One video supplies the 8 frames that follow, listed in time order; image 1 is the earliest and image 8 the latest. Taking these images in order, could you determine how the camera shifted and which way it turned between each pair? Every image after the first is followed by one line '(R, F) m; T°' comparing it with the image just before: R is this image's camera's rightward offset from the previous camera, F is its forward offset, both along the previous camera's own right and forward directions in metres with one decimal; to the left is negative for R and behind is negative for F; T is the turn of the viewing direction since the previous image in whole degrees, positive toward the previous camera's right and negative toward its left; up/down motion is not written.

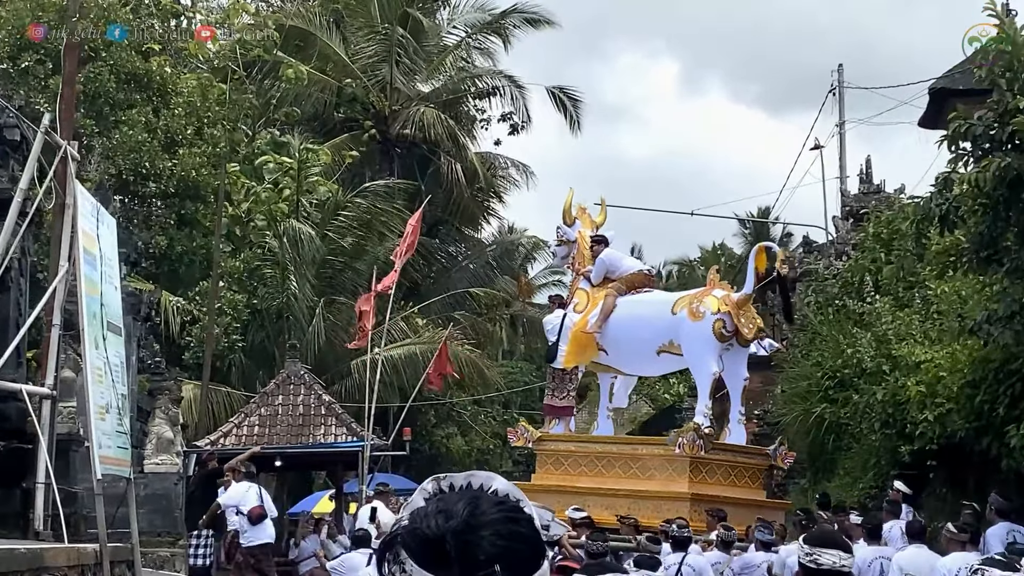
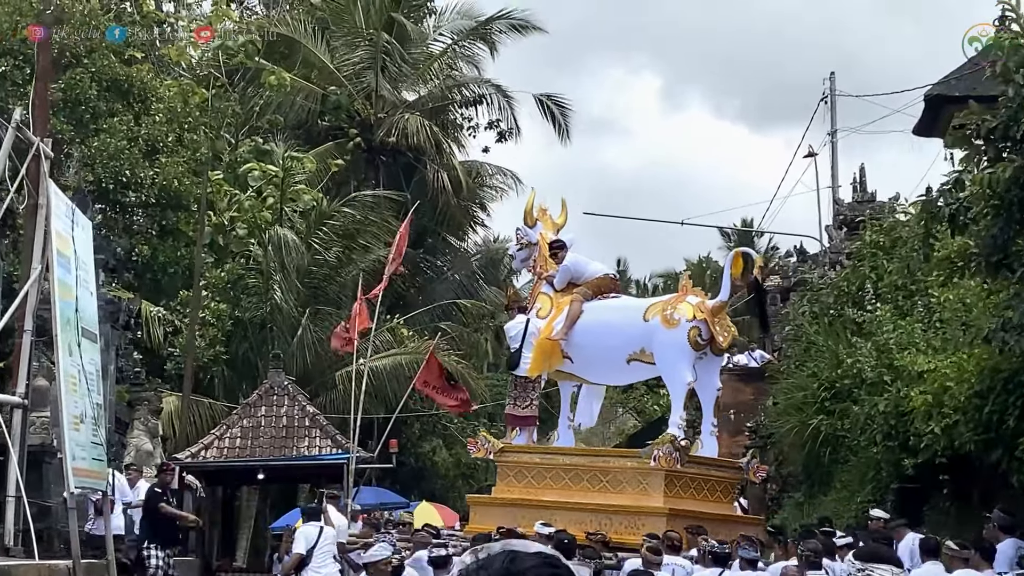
(0.0, +0.3) m; +1°
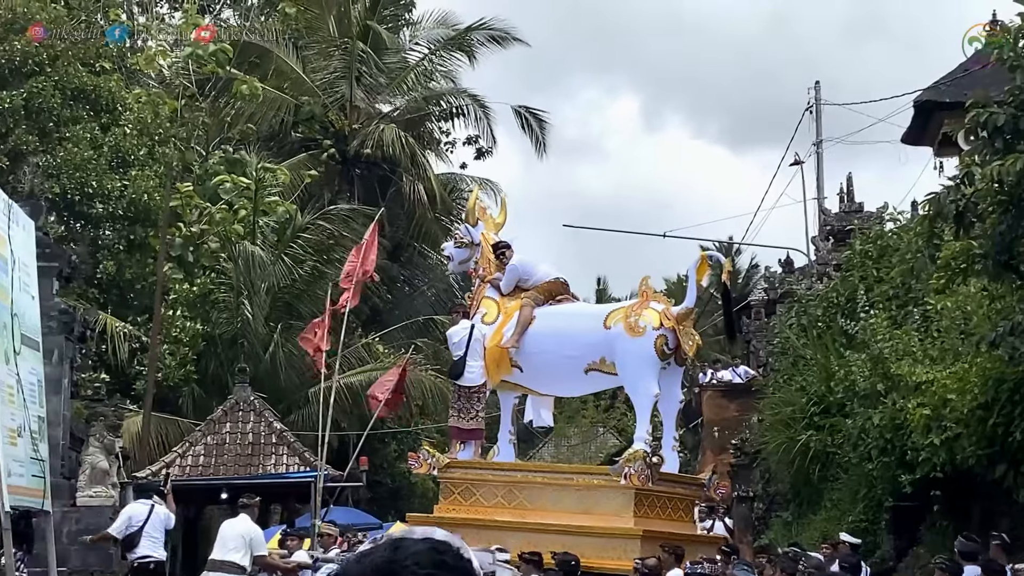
(0.0, +0.5) m; +1°
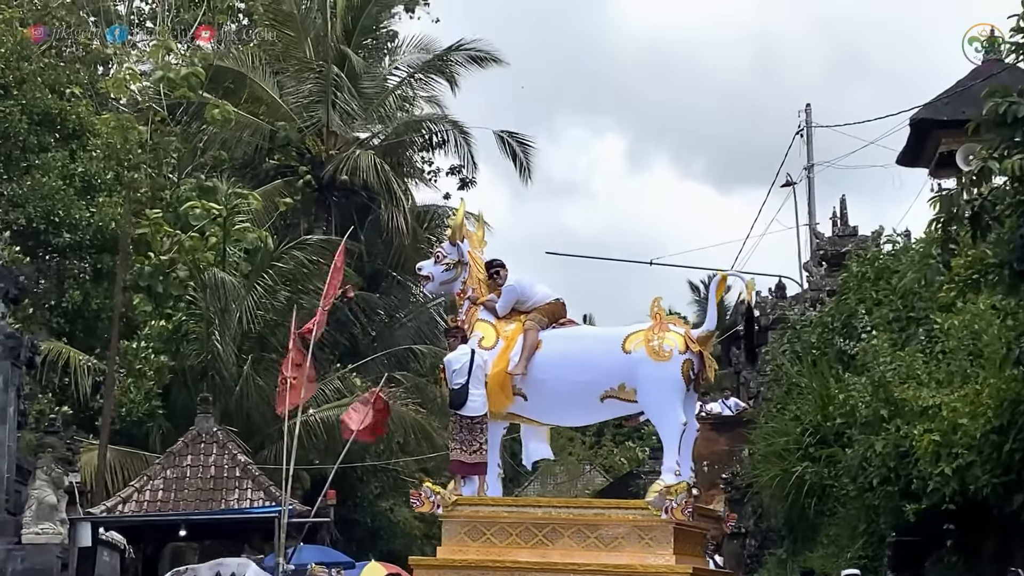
(+0.1, +0.6) m; 0°
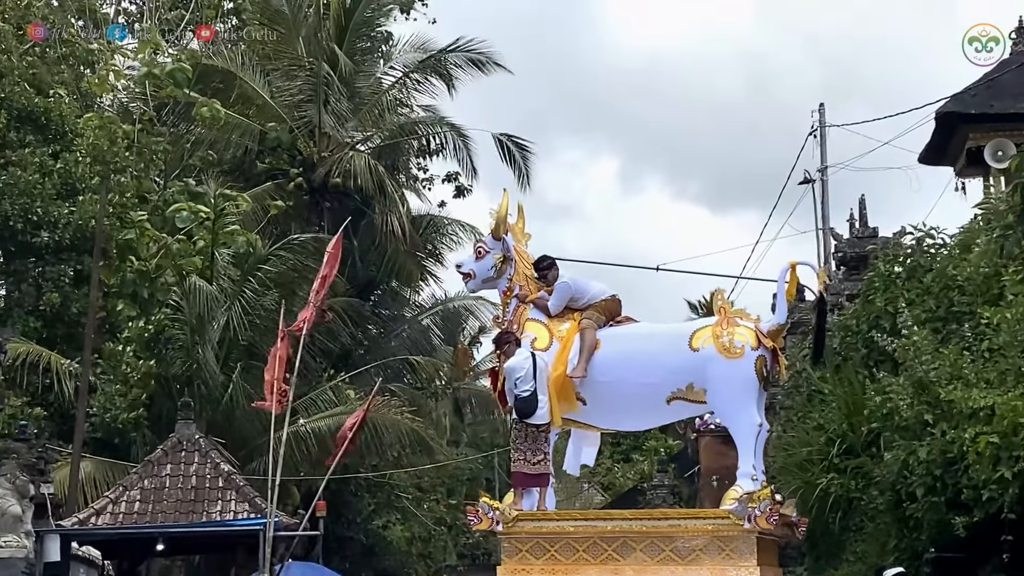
(-0.1, +0.7) m; 0°
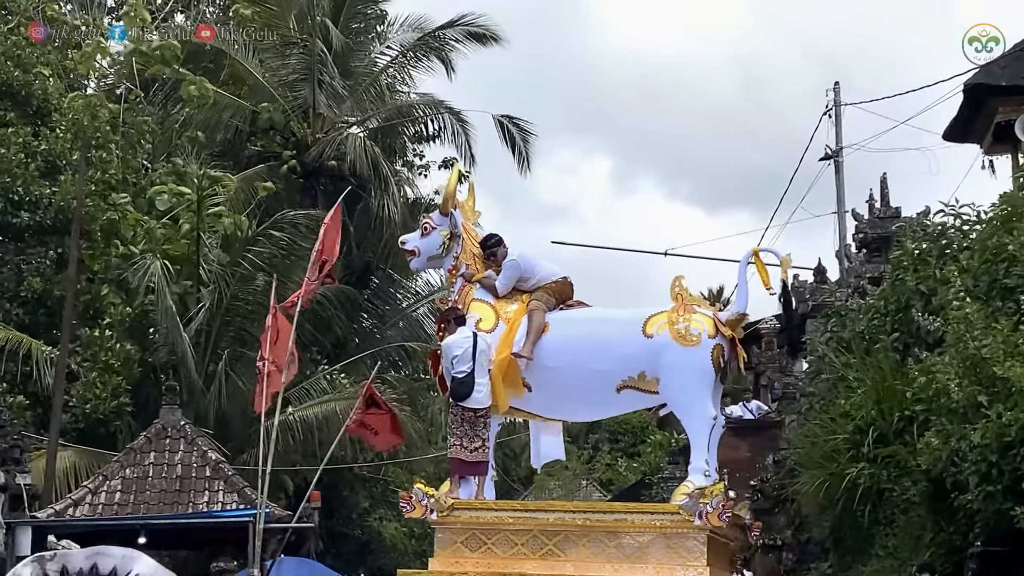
(-0.1, +0.7) m; 0°
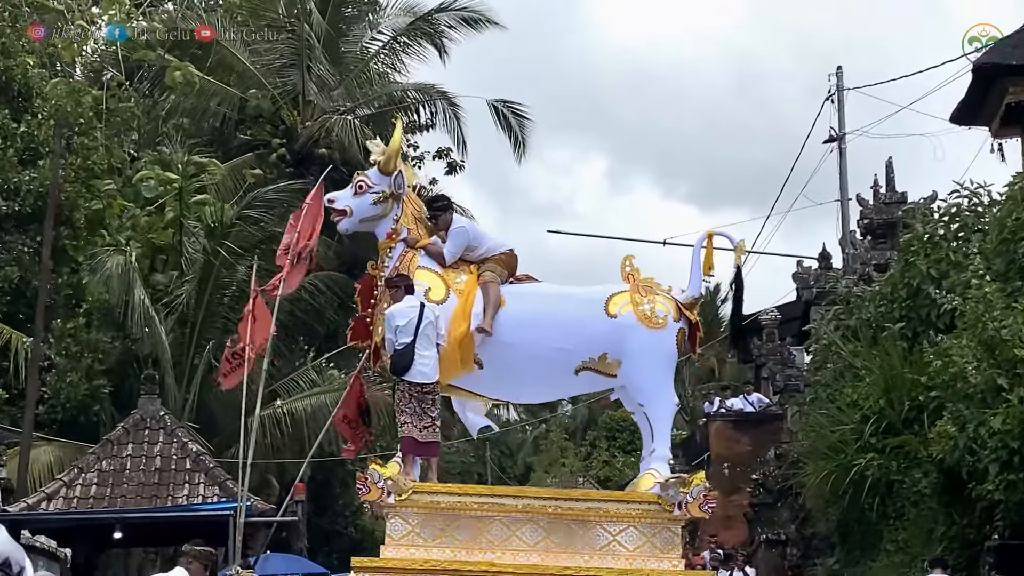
(0.0, +0.4) m; 0°
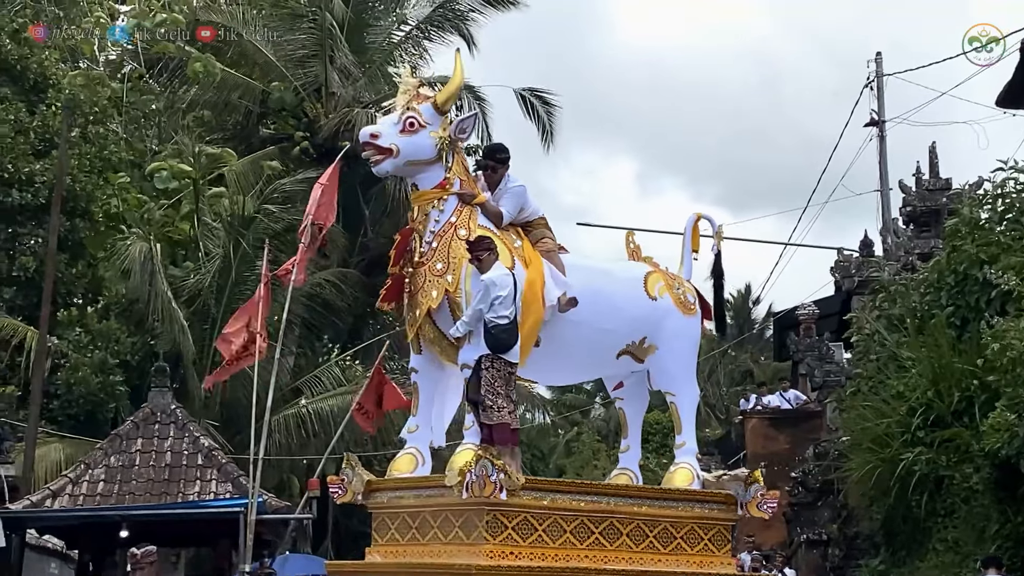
(0.0, +0.4) m; -1°
